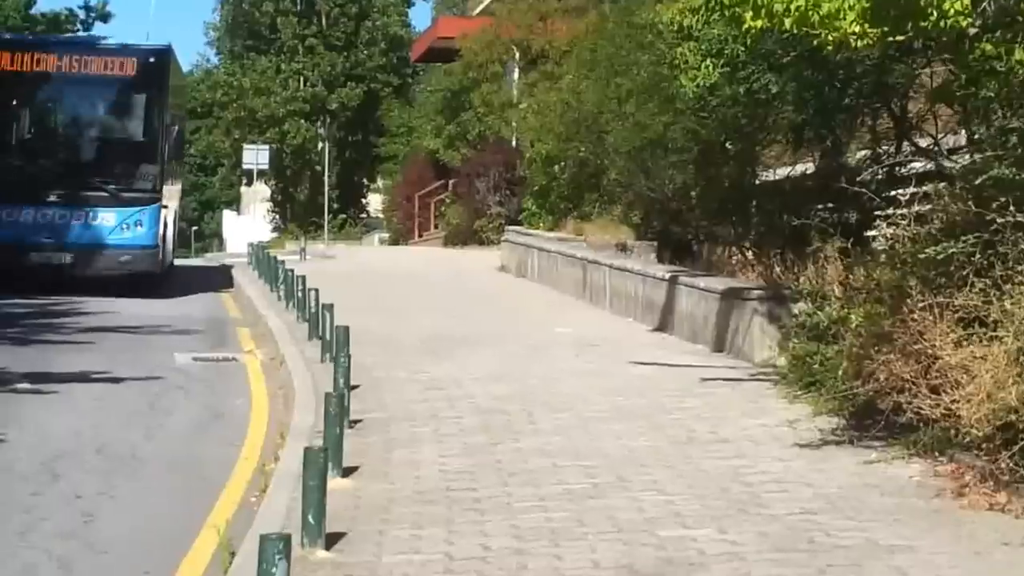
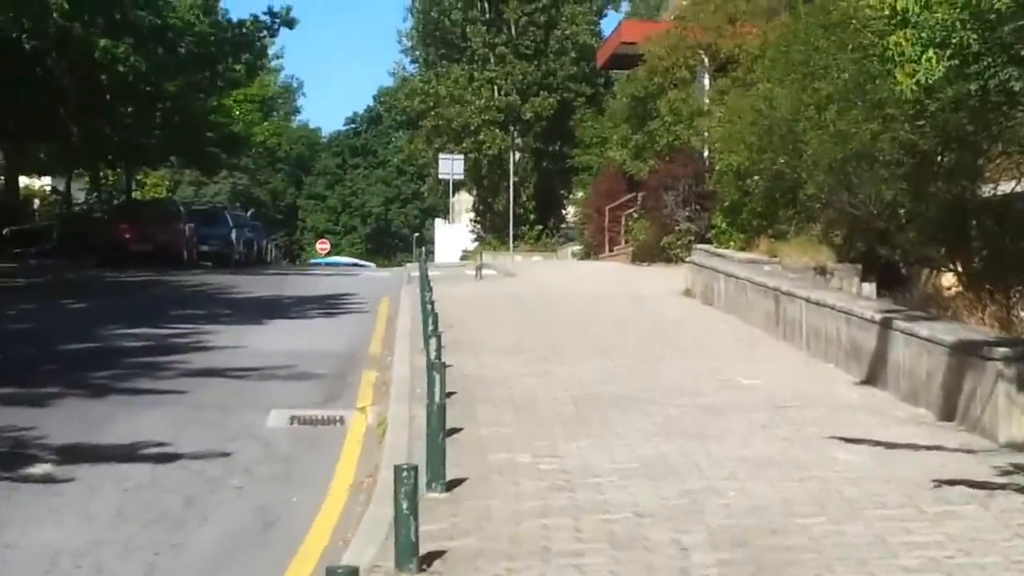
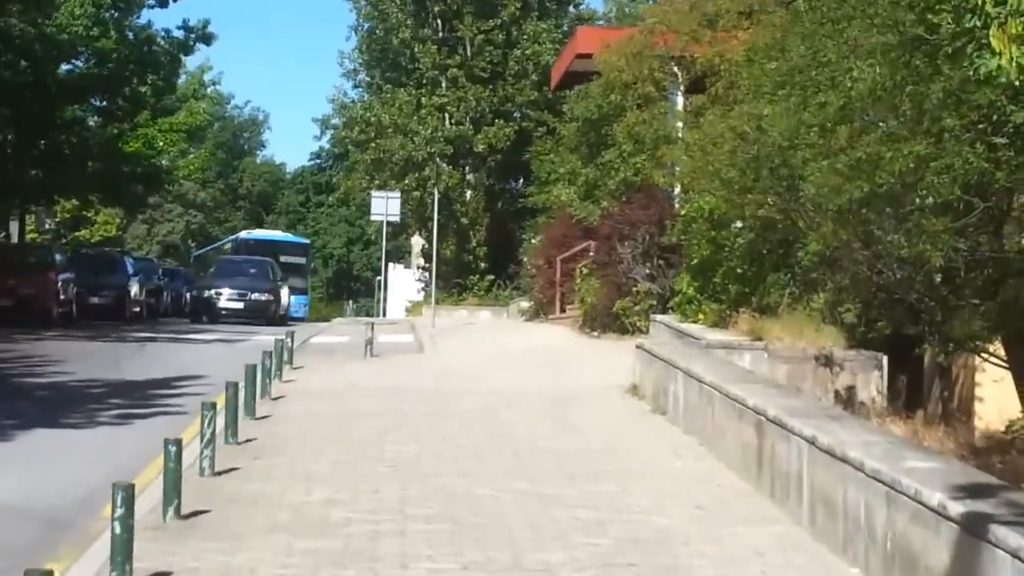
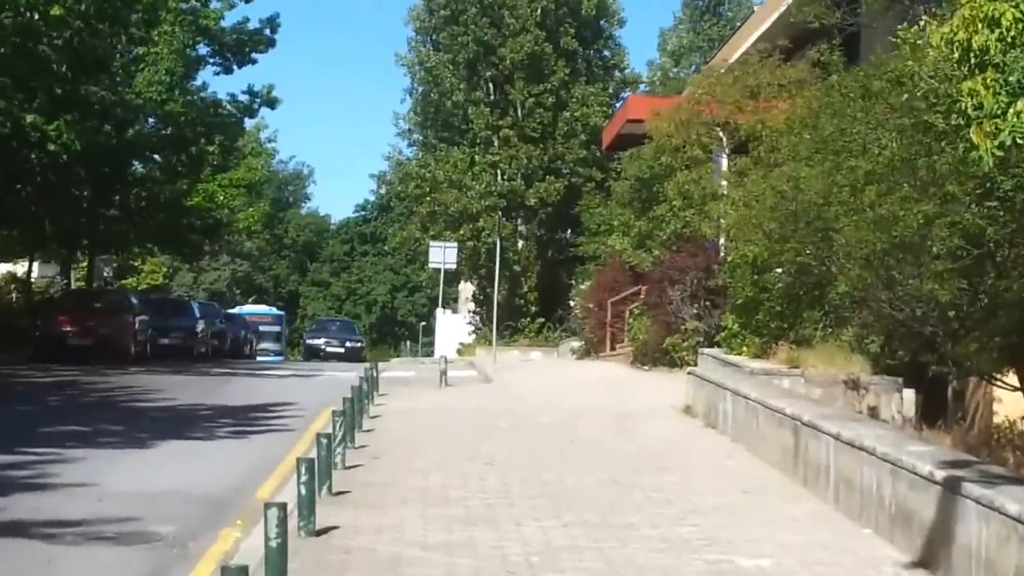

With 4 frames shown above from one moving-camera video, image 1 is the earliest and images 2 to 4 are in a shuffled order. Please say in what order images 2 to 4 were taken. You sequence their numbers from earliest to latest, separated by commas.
2, 4, 3
